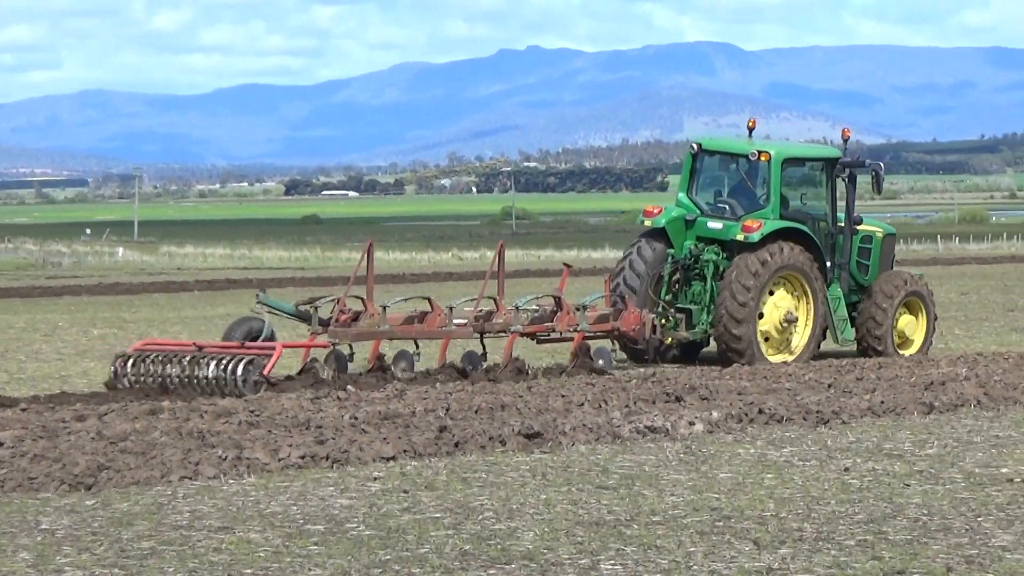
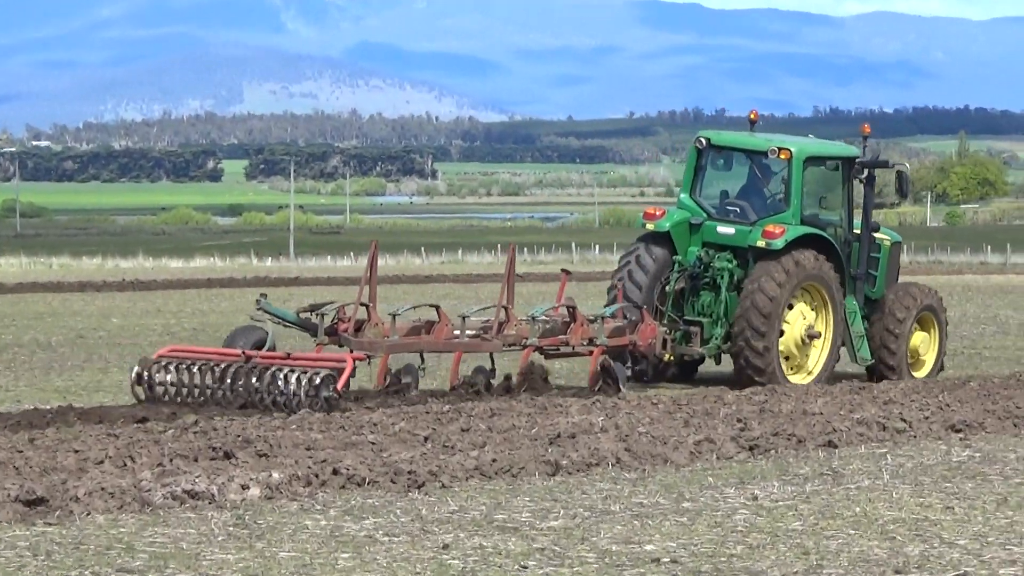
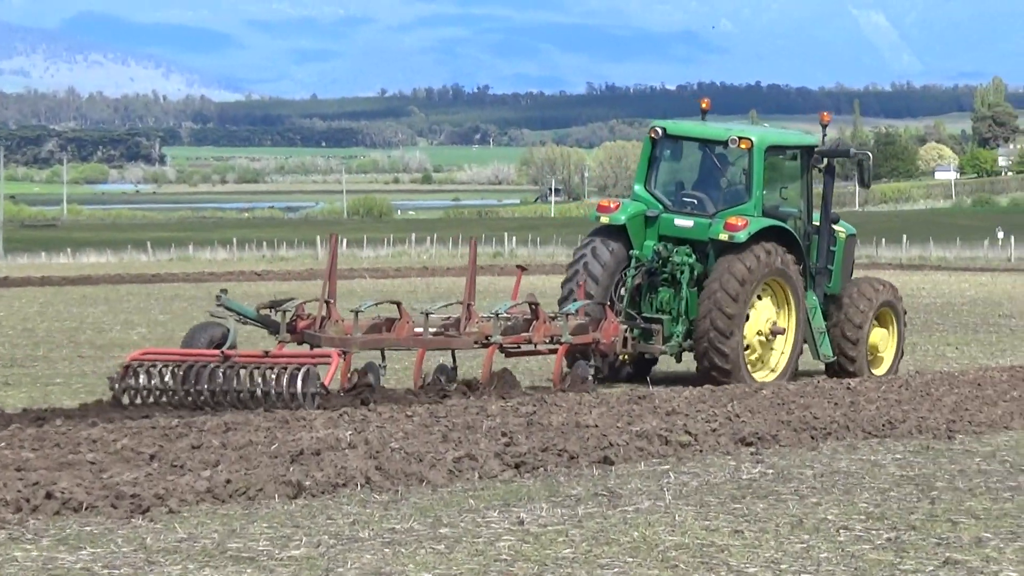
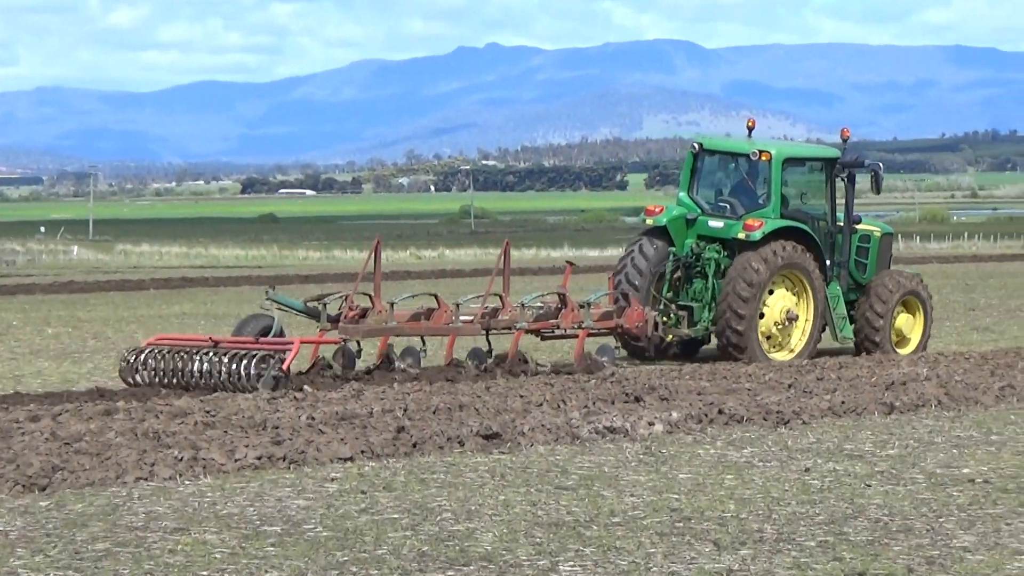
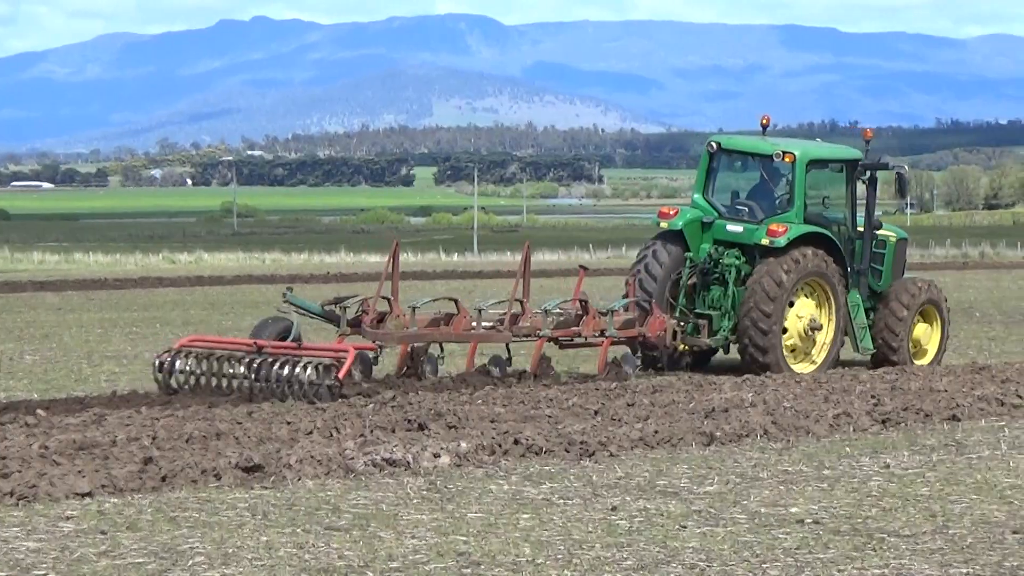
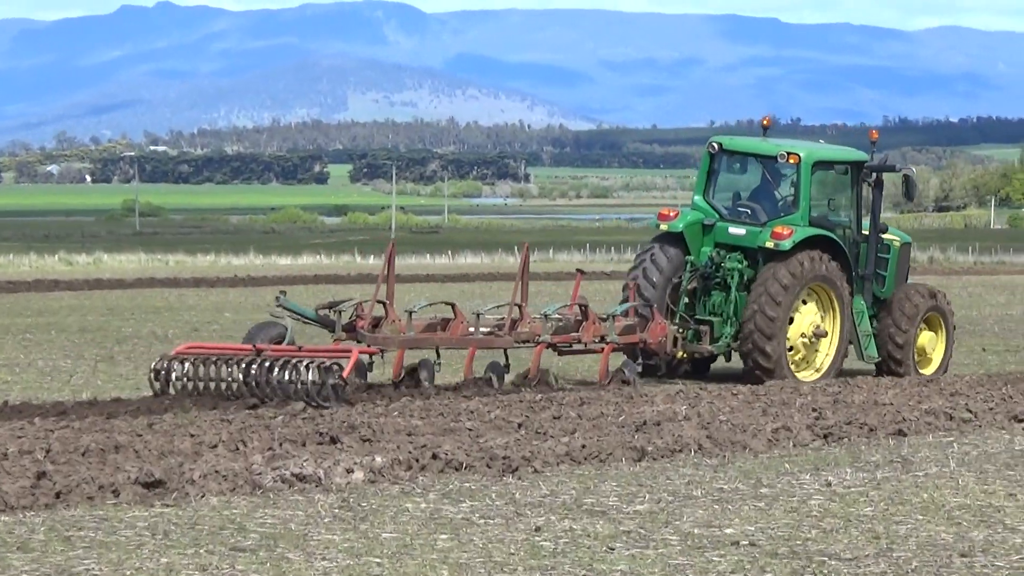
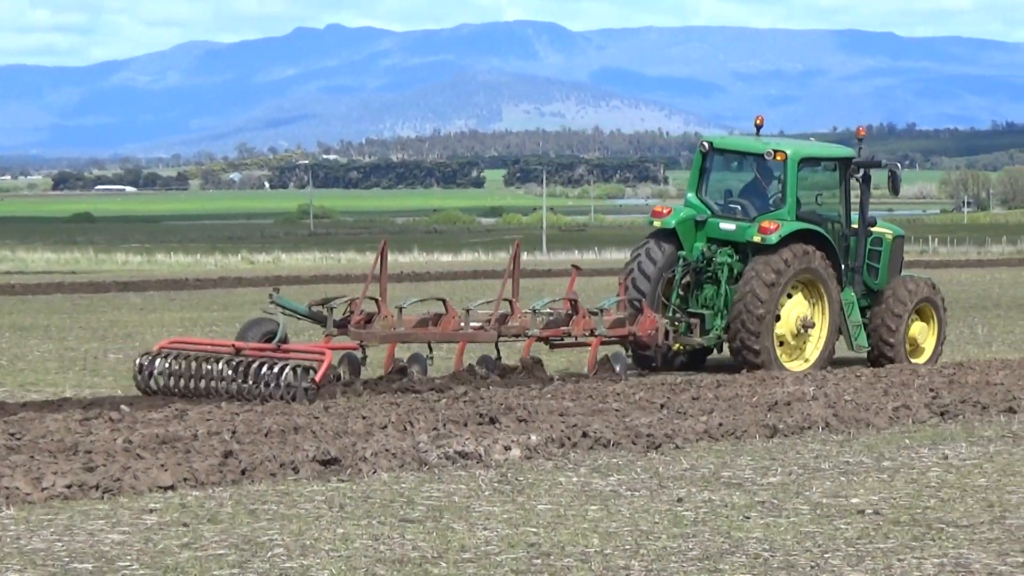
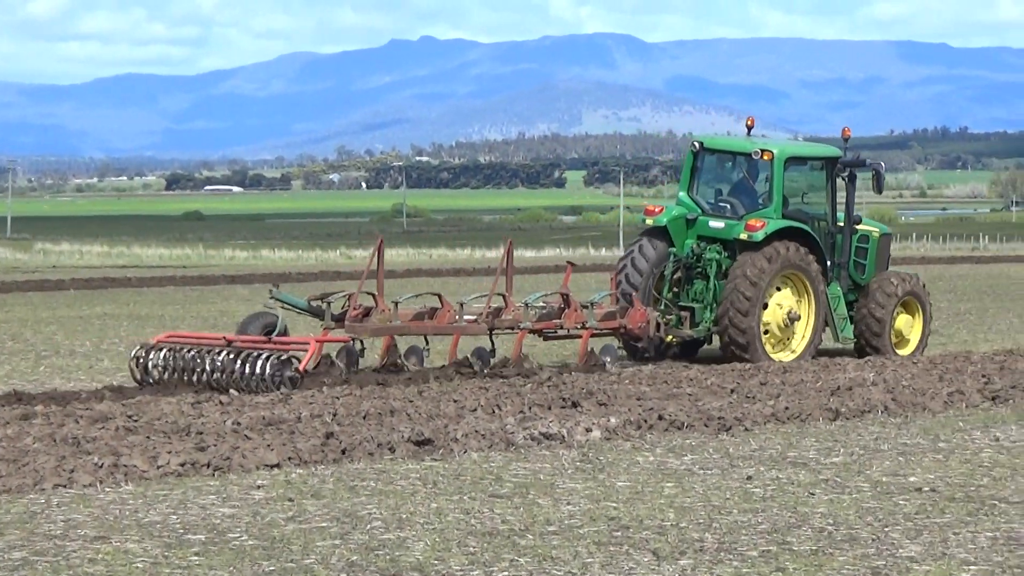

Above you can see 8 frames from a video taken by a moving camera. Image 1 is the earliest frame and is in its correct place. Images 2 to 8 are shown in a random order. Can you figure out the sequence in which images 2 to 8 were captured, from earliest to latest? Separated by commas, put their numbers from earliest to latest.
4, 8, 7, 5, 6, 2, 3
